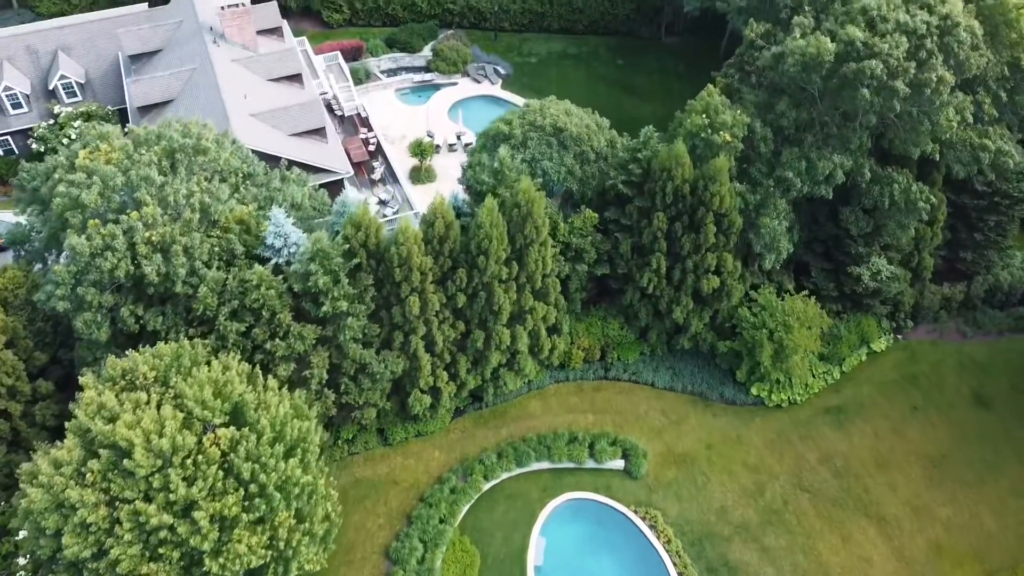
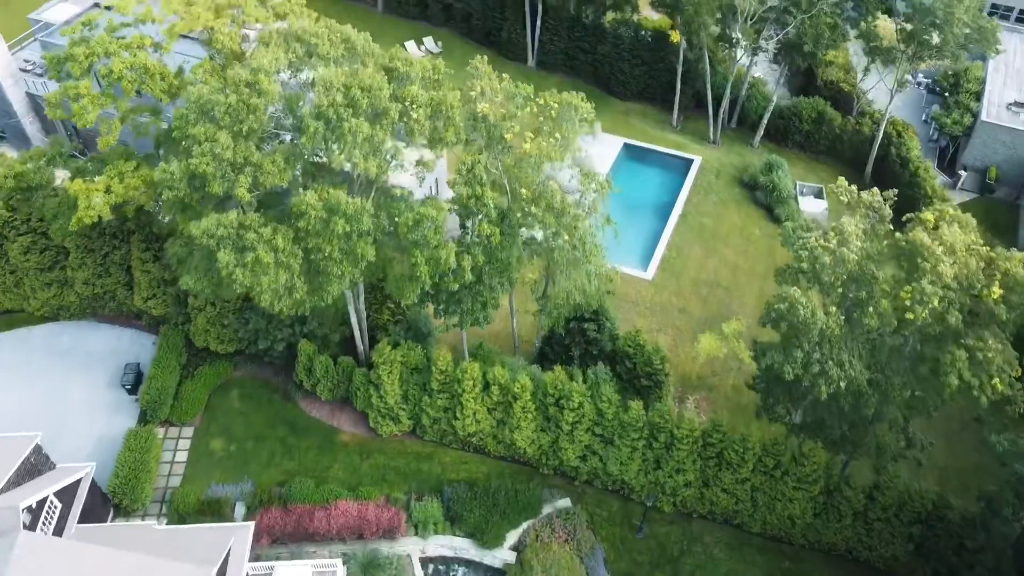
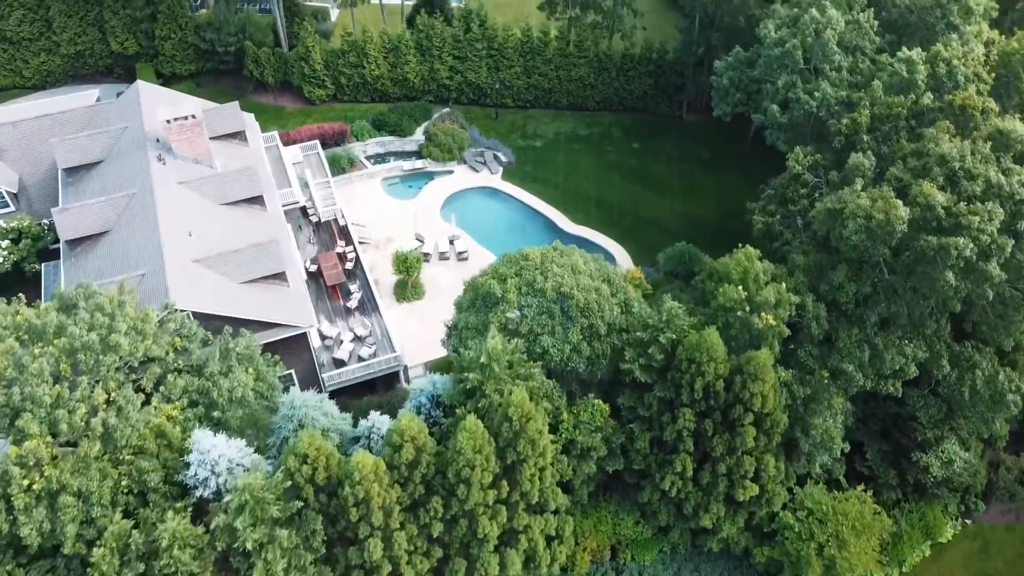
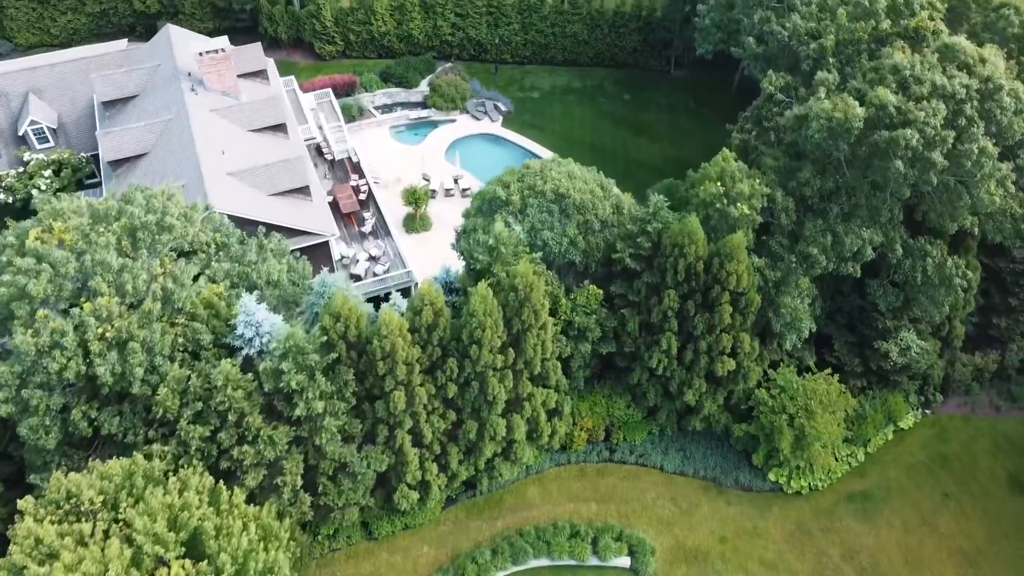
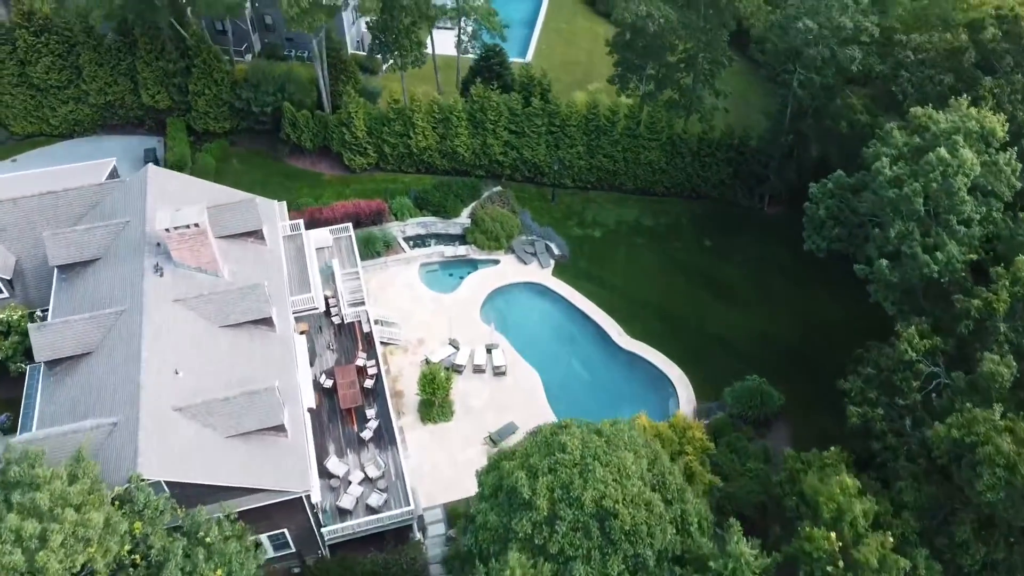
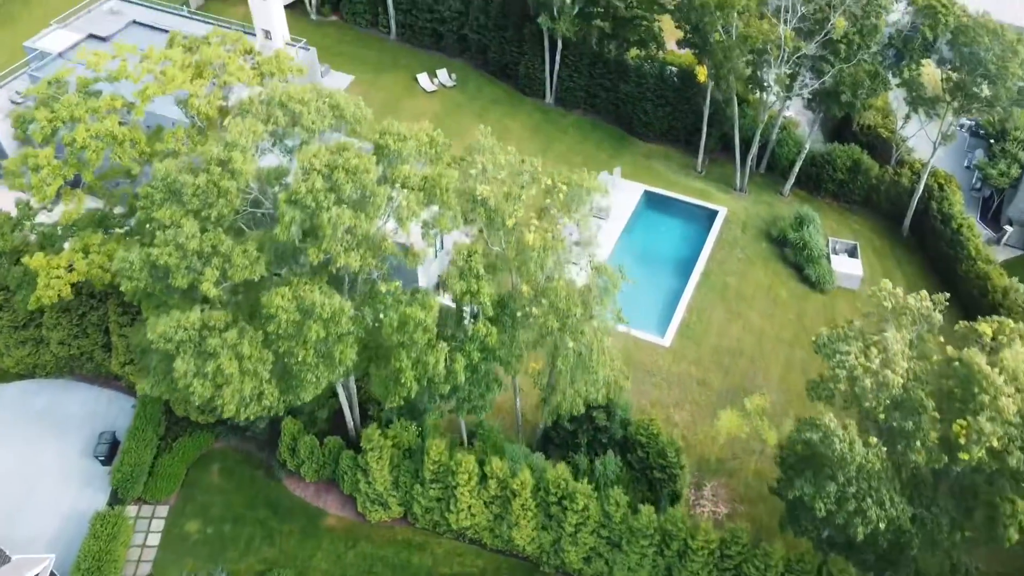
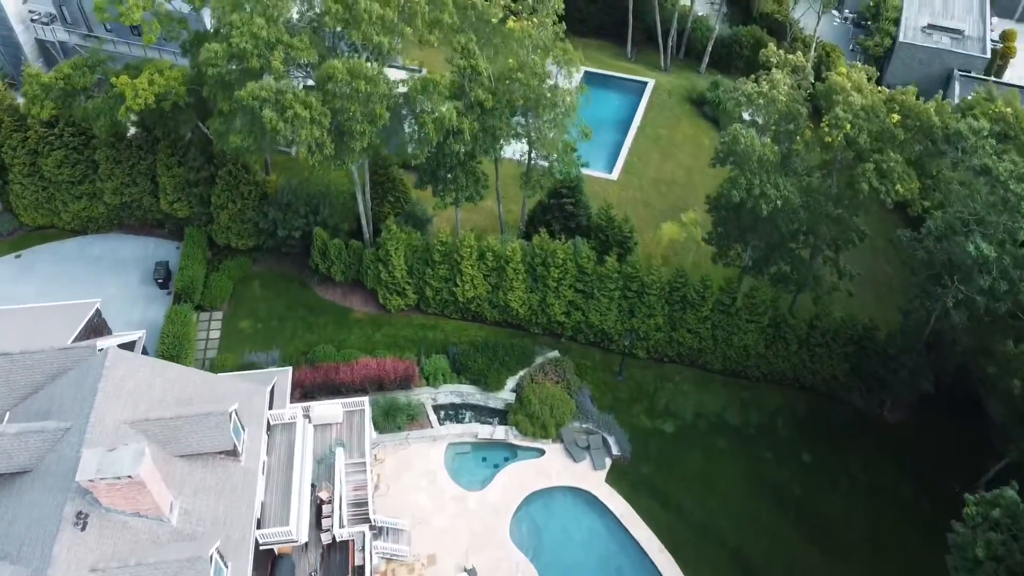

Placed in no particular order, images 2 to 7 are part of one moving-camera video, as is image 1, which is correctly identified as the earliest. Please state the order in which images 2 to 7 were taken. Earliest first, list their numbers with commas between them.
4, 3, 5, 7, 2, 6
